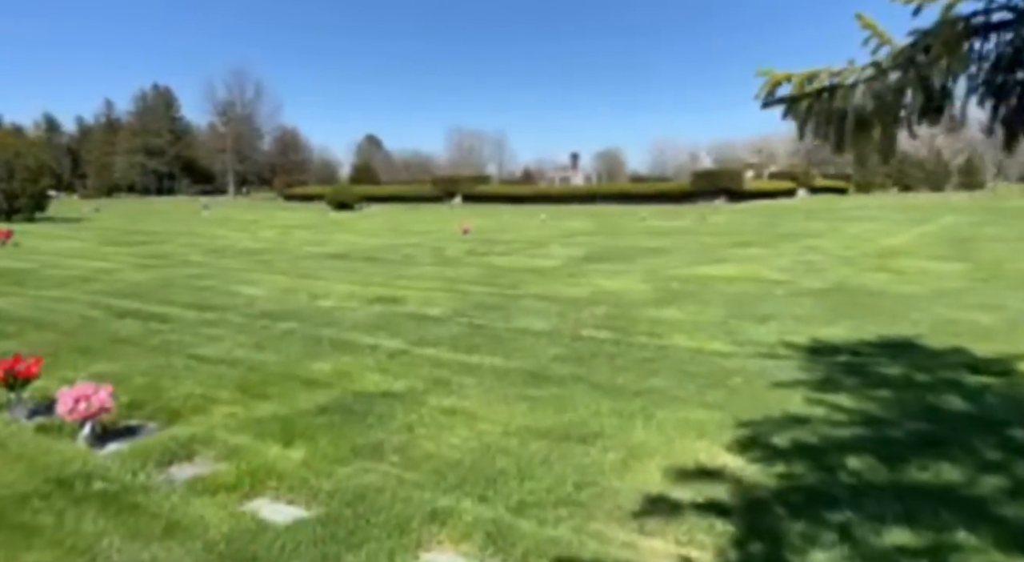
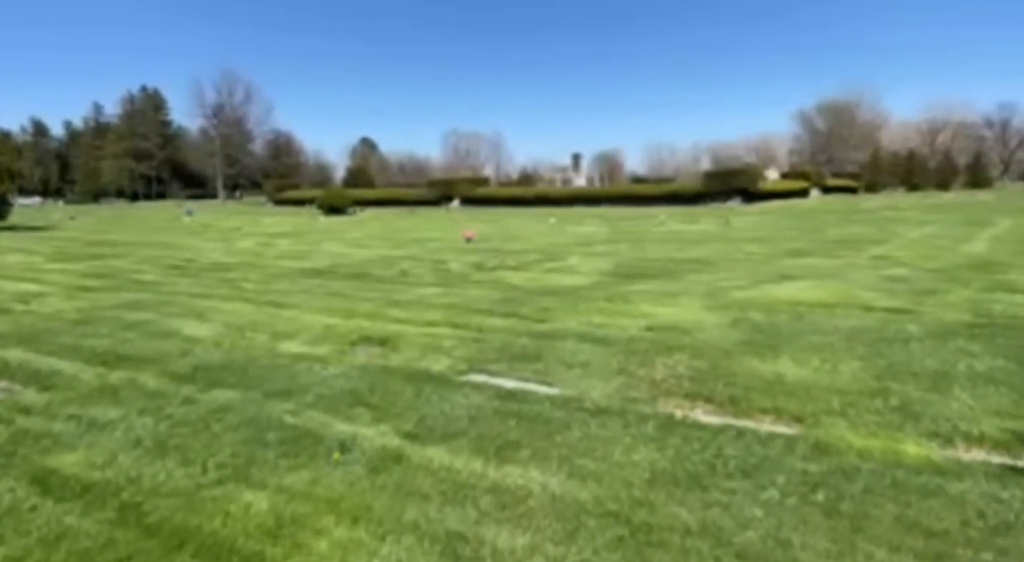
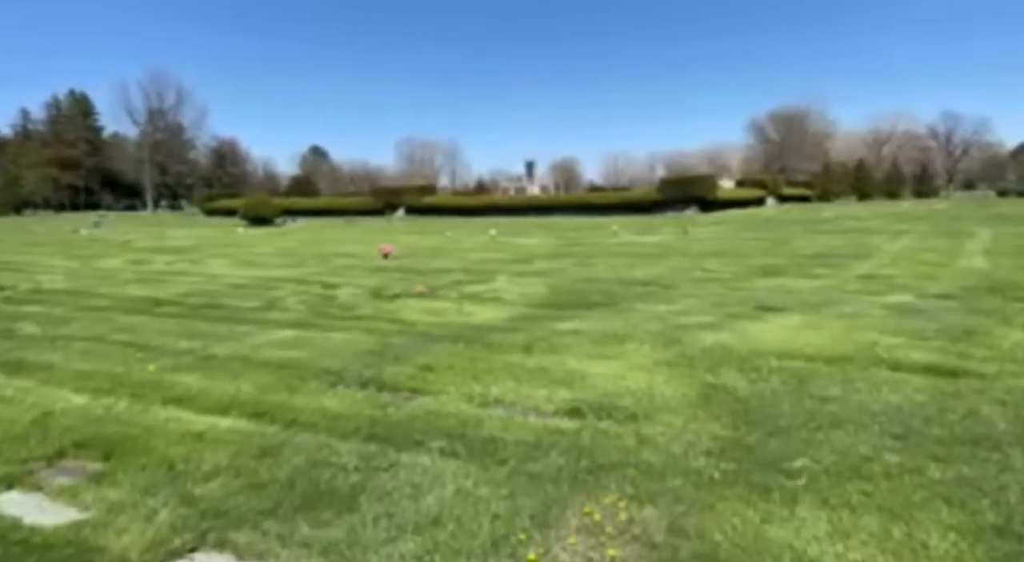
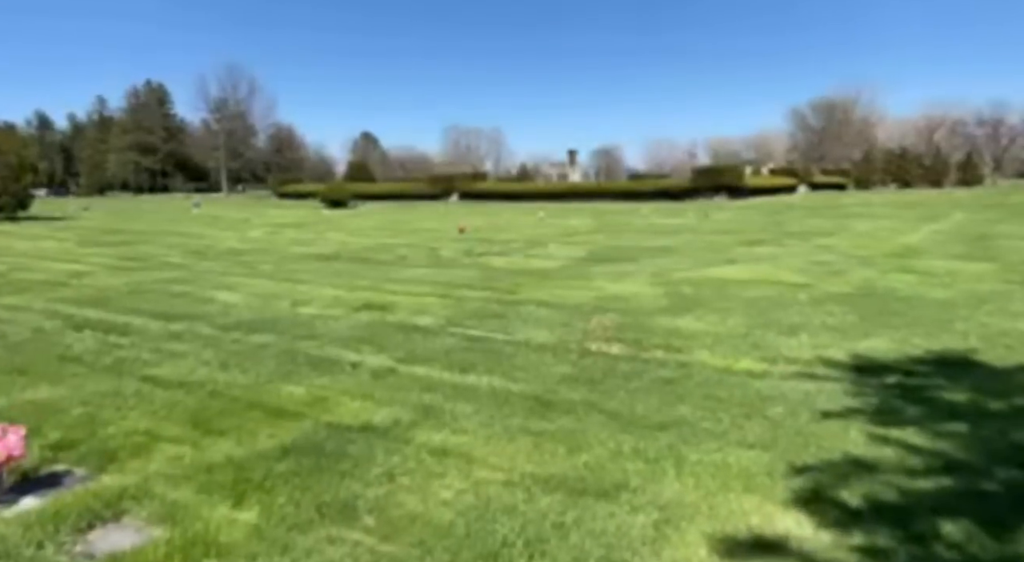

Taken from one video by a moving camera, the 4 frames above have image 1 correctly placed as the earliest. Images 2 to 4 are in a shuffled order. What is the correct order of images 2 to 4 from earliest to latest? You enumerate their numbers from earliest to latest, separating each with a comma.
4, 2, 3
